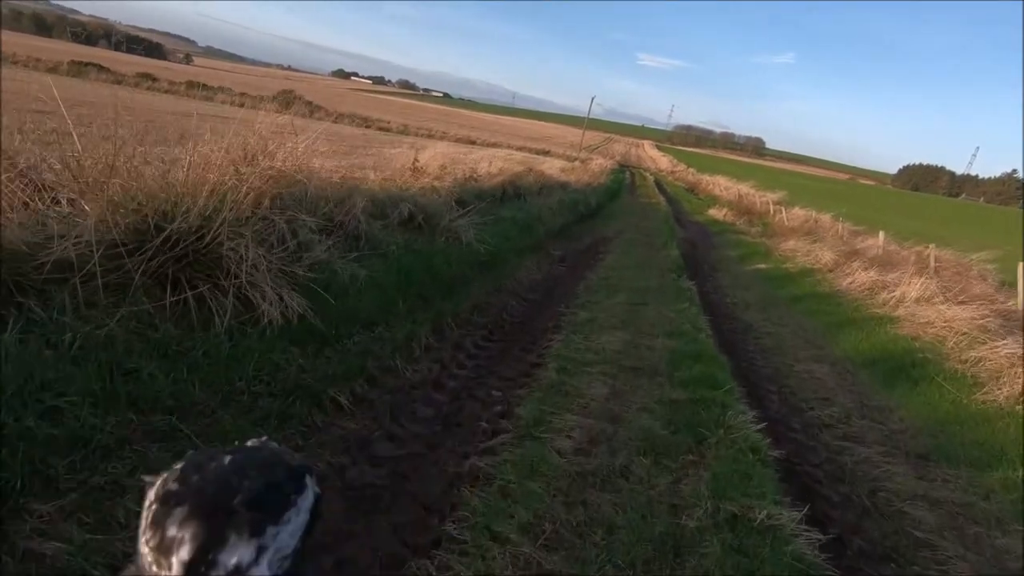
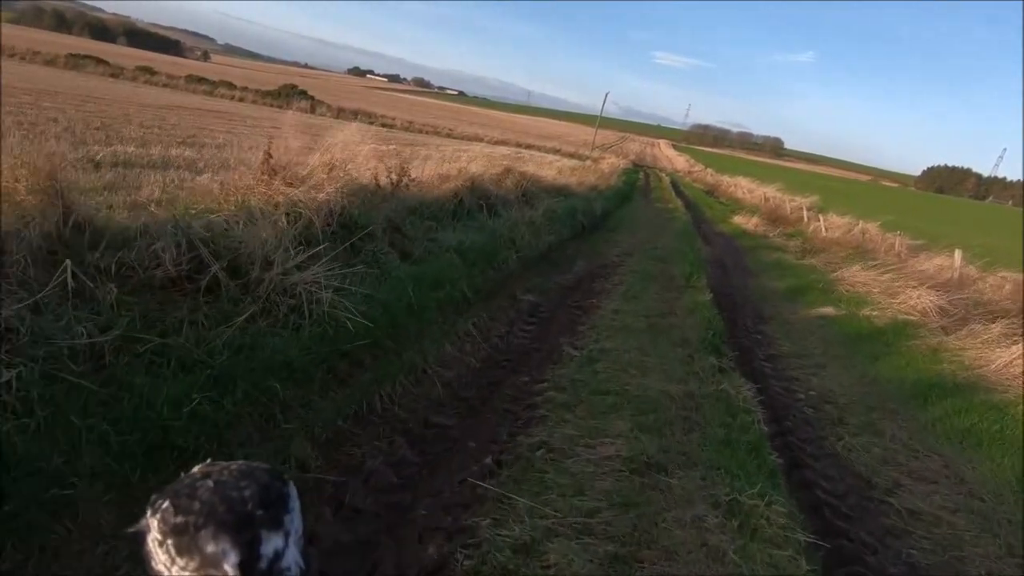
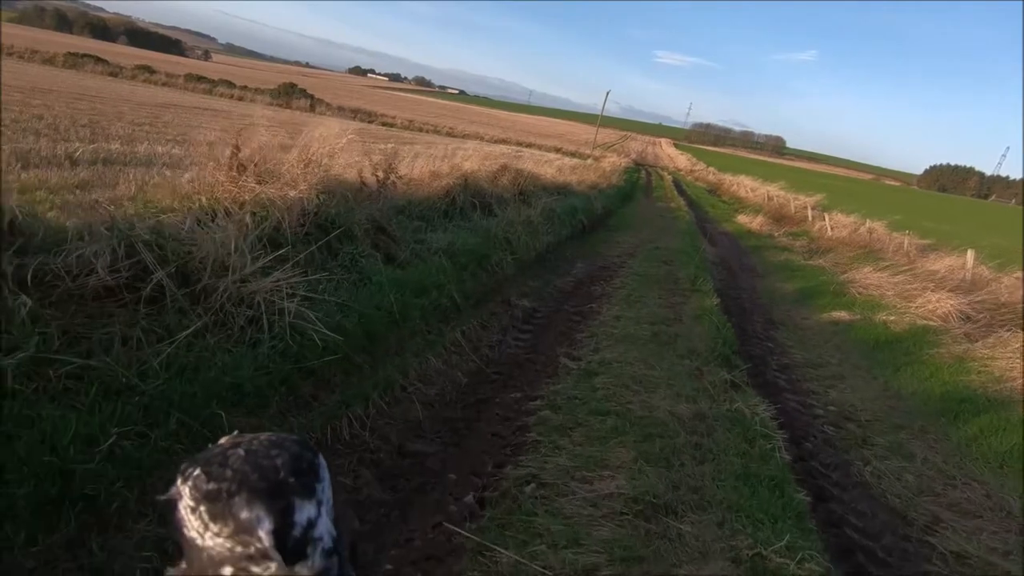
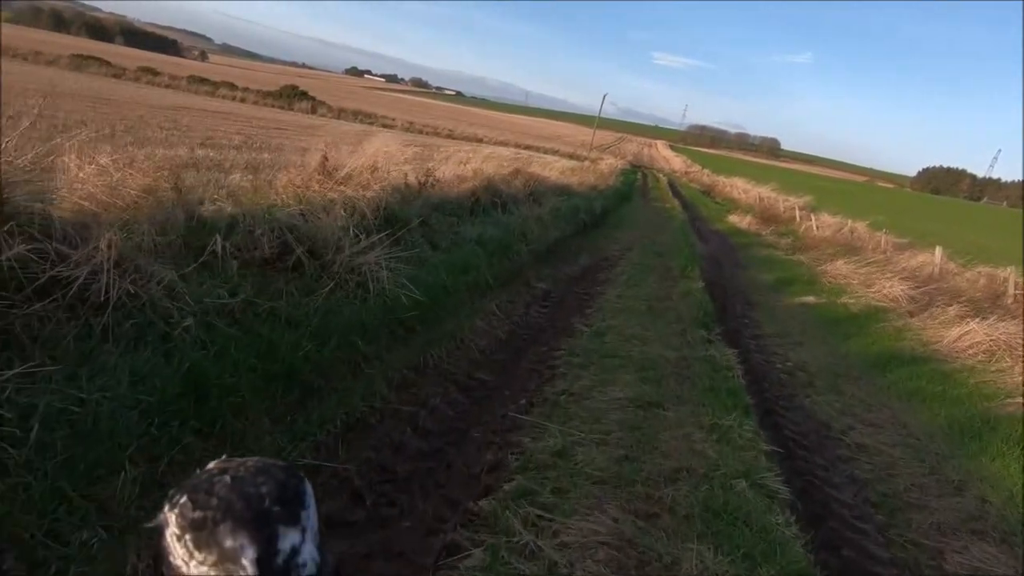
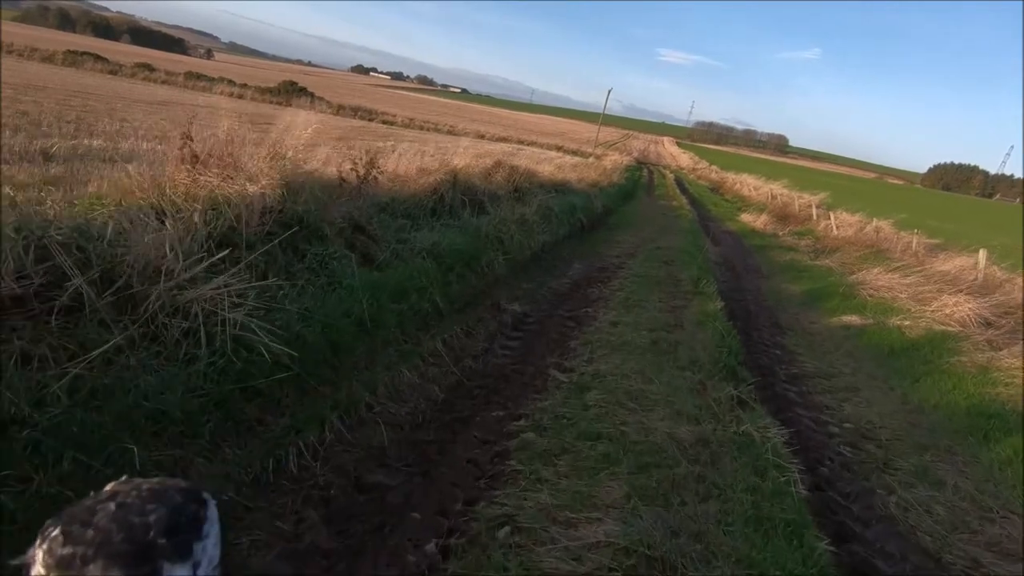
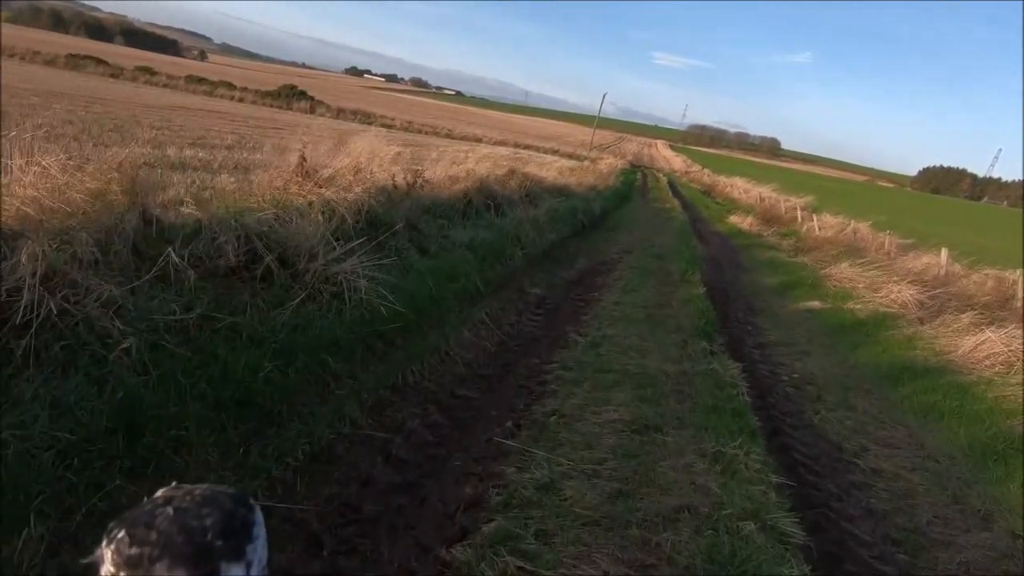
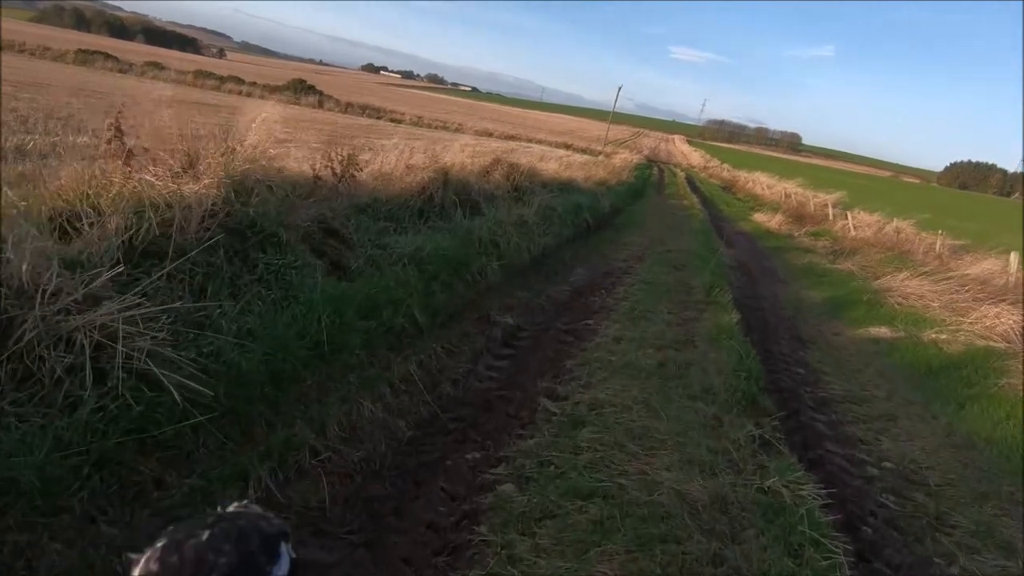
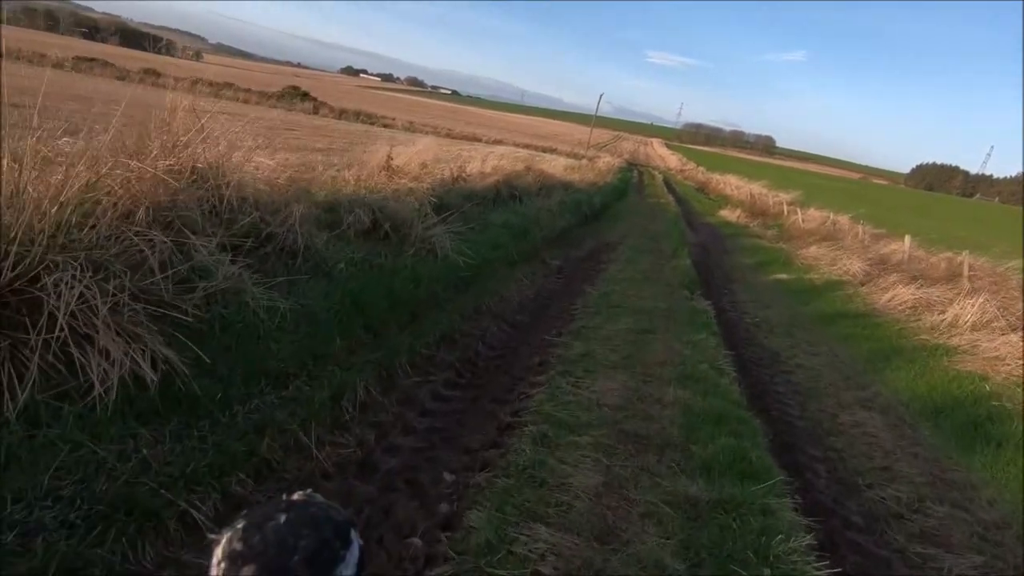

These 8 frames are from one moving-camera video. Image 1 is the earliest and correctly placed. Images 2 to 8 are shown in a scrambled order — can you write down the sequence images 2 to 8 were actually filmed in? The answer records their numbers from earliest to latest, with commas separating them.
8, 4, 6, 2, 3, 5, 7
